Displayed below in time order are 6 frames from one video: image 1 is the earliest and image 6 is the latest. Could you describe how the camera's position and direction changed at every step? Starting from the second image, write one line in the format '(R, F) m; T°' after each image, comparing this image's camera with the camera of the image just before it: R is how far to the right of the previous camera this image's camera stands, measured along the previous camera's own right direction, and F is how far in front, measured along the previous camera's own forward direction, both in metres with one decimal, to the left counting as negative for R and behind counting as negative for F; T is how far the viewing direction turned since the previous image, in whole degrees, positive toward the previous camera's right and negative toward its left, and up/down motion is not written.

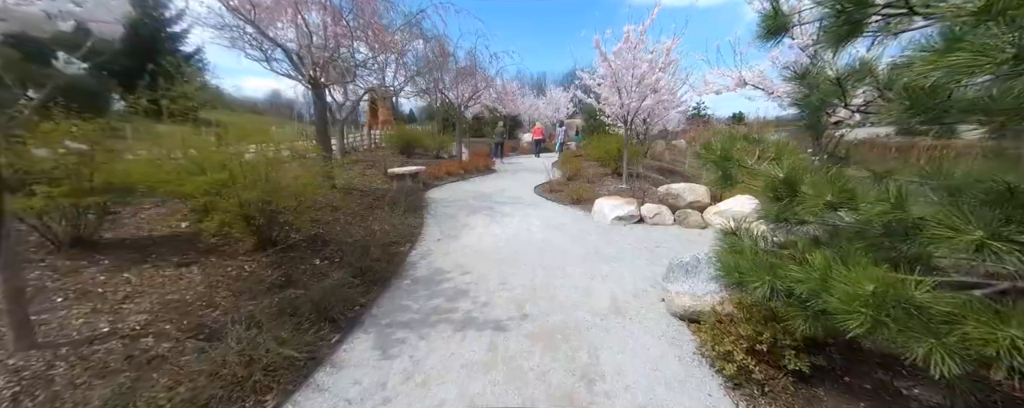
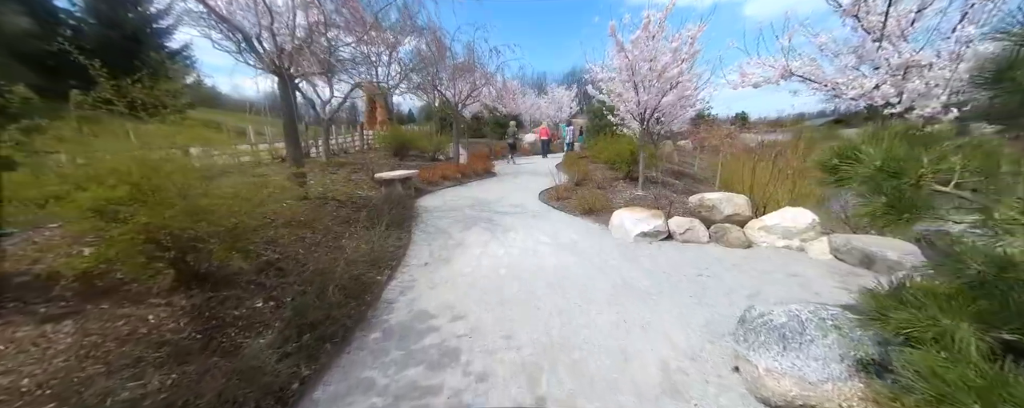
(-0.1, +0.8) m; 0°
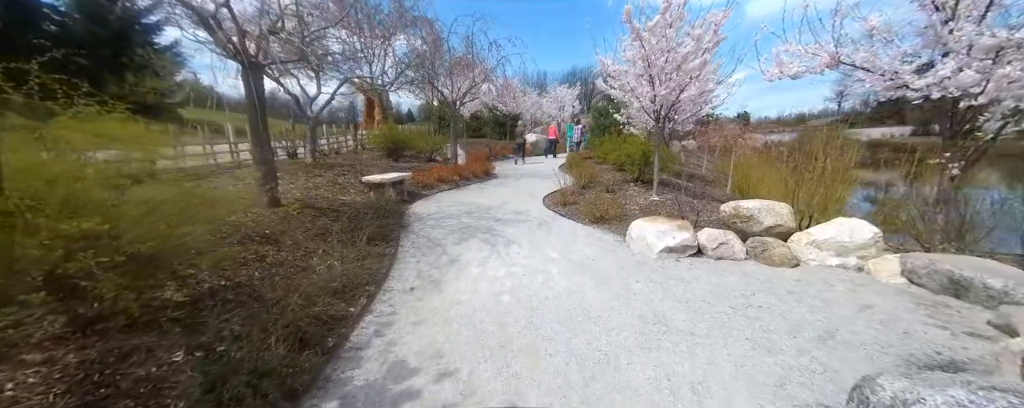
(0.0, +0.6) m; 0°
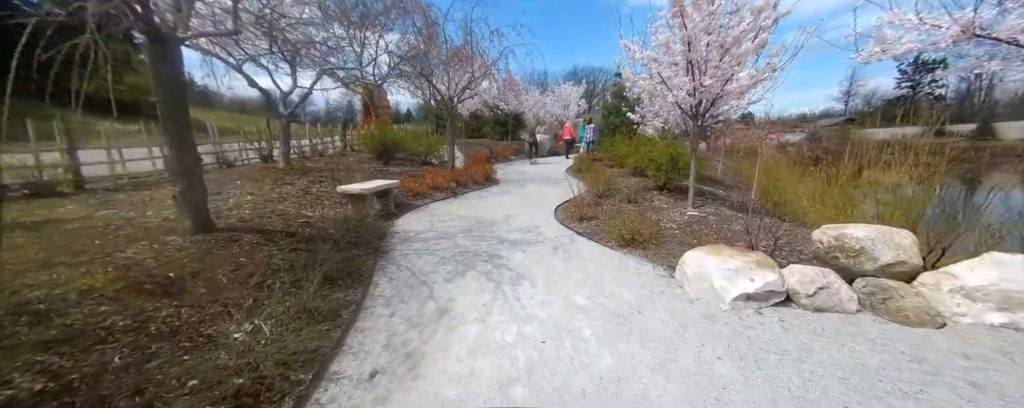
(-0.1, +1.1) m; 0°
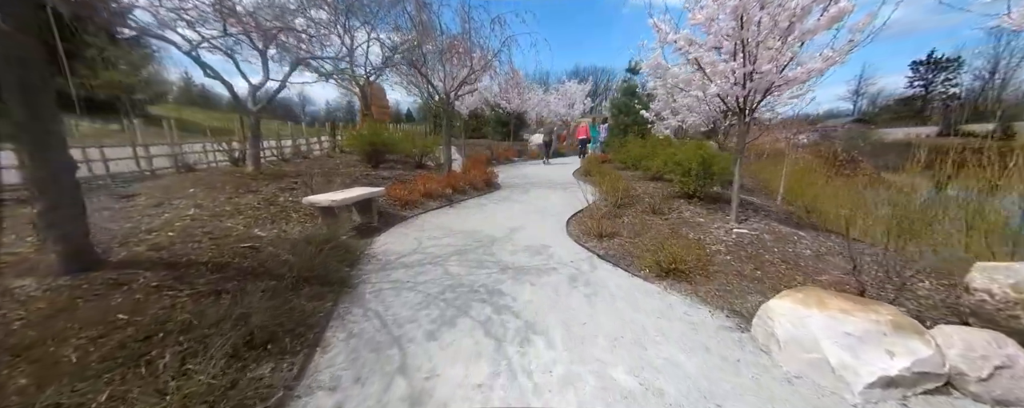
(0.0, +0.9) m; 0°
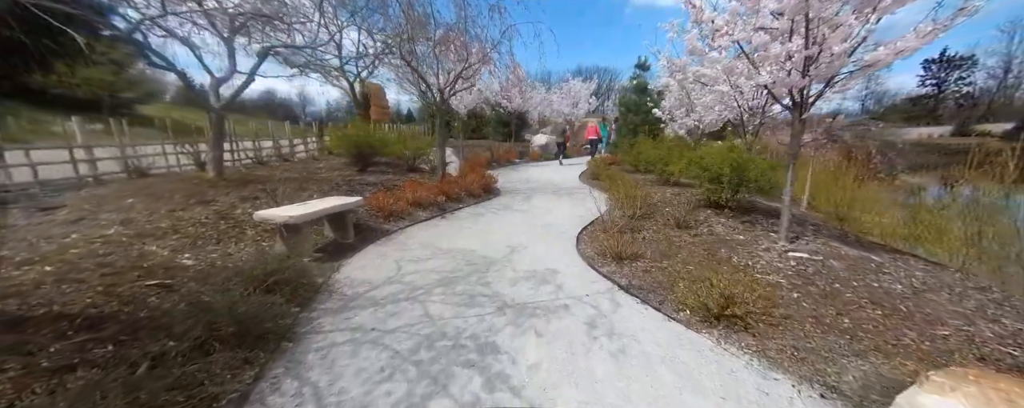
(0.0, +0.8) m; 0°
